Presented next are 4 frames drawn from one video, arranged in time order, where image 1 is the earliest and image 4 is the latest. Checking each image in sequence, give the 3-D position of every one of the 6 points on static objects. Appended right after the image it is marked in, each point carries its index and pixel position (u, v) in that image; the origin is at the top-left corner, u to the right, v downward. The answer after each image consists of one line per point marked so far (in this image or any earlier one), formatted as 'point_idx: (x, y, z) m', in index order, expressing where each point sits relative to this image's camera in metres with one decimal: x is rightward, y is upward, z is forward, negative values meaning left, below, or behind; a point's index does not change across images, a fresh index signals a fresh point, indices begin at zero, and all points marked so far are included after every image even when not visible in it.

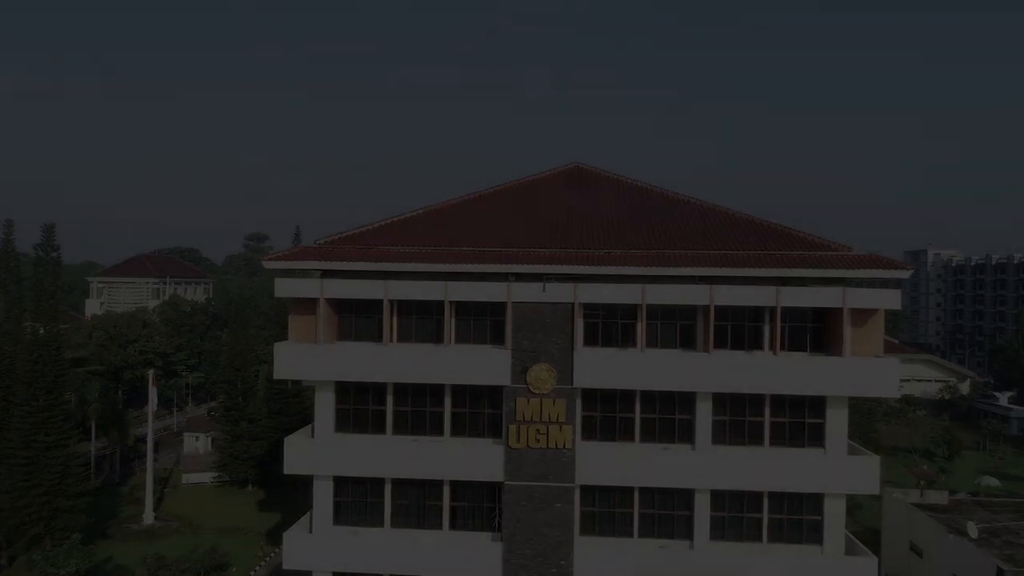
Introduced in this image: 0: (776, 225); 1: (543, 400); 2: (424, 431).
0: (+7.6, +1.8, +20.0) m
1: (+0.8, -2.9, +17.8) m
2: (-2.4, -3.9, +18.9) m
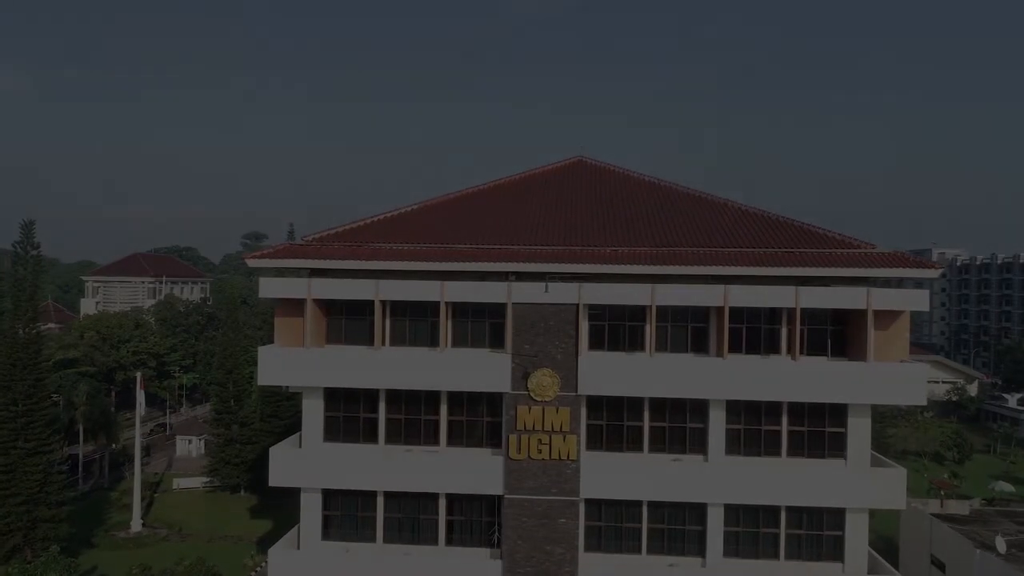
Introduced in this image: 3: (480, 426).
0: (+7.6, +1.8, +18.8) m
1: (+0.8, -2.9, +16.7) m
2: (-2.4, -3.9, +17.7) m
3: (-0.8, -3.5, +17.6) m
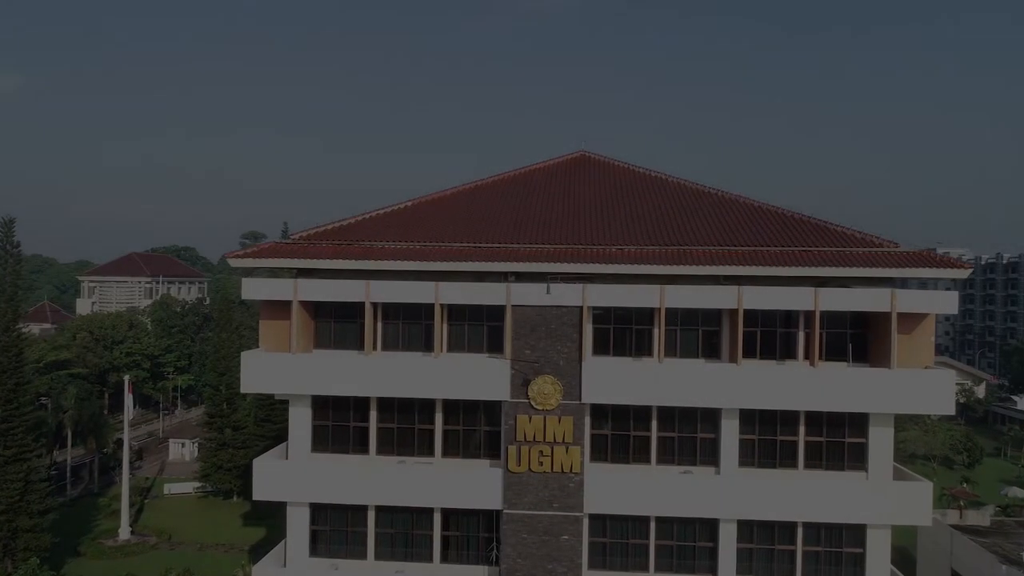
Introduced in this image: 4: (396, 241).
0: (+7.6, +1.8, +17.8) m
1: (+0.8, -2.9, +15.7) m
2: (-2.4, -3.9, +16.7) m
3: (-0.8, -3.5, +16.5) m
4: (-2.8, +1.1, +16.8) m
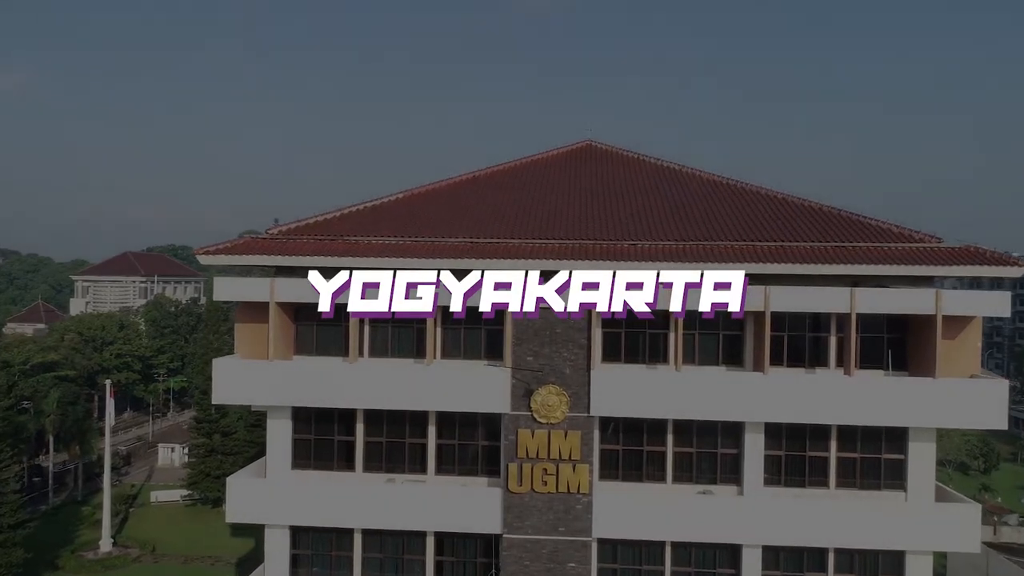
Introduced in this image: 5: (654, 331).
0: (+7.6, +1.8, +16.3) m
1: (+0.8, -2.9, +14.1) m
2: (-2.4, -3.9, +15.2) m
3: (-0.8, -3.5, +15.0) m
4: (-2.8, +1.1, +15.3) m
5: (+3.0, -0.9, +14.9) m
